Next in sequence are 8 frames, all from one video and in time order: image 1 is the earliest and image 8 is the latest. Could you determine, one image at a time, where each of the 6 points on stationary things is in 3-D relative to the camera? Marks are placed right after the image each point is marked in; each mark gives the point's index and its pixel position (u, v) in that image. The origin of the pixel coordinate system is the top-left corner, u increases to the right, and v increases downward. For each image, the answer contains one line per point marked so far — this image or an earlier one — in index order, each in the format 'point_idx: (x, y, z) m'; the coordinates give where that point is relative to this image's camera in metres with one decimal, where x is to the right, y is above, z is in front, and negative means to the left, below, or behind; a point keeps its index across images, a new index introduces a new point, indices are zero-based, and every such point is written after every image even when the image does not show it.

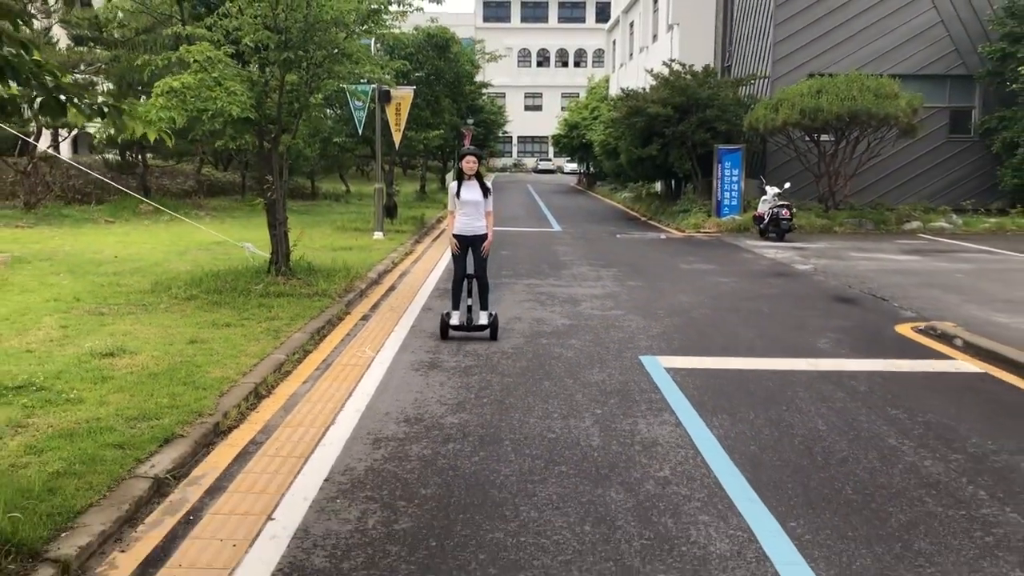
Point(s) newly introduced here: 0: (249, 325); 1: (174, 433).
0: (-2.3, -0.3, +8.5) m
1: (-1.9, -0.8, +5.5) m
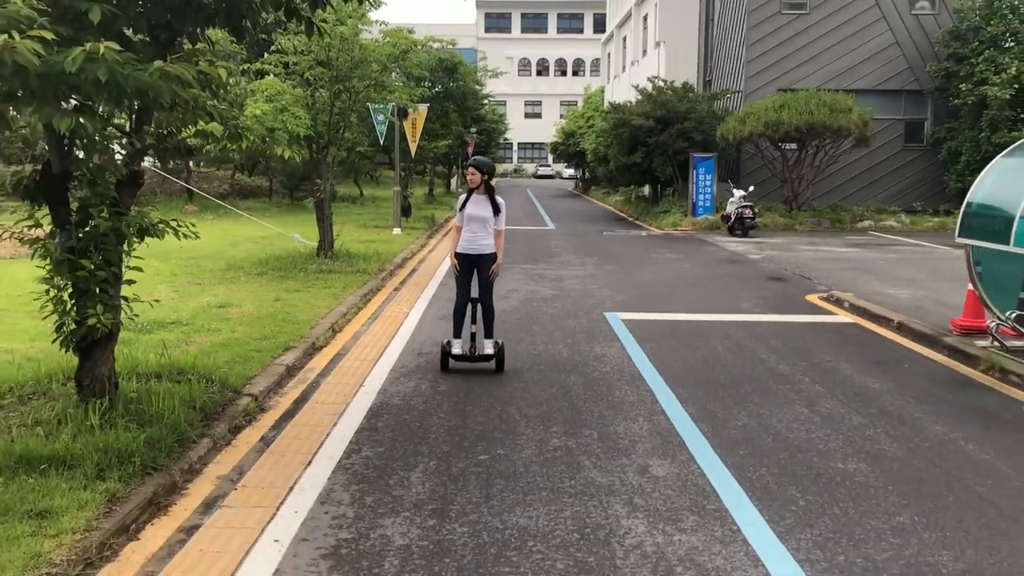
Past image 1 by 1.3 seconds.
0: (-2.4, 0.0, +11.4) m
1: (-1.9, -0.5, +8.4) m
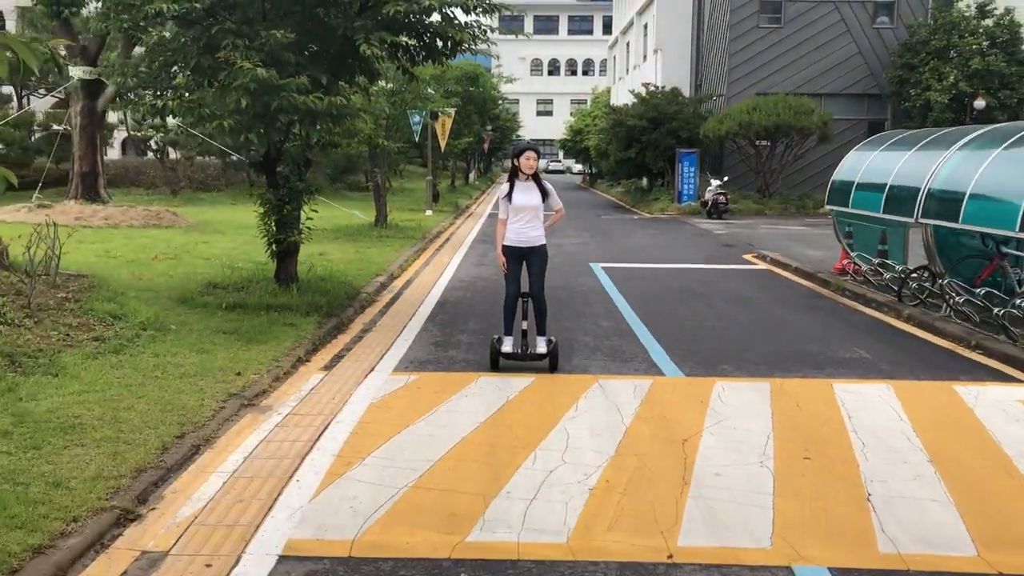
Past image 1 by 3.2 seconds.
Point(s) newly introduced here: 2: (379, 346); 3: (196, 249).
0: (-2.2, +0.7, +15.7) m
1: (-1.8, +0.2, +12.6) m
2: (-1.2, -0.5, +8.3) m
3: (-4.8, +0.6, +14.6) m
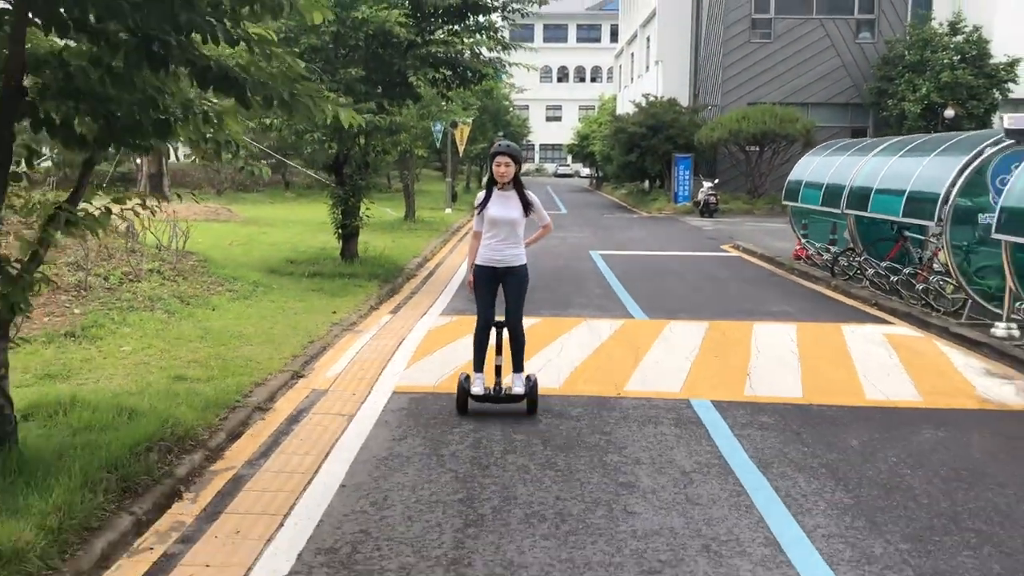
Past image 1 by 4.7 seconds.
0: (-1.9, +1.0, +18.5) m
1: (-1.6, +0.5, +15.5) m
2: (-1.0, -0.2, +11.1) m
3: (-4.6, +1.0, +17.5) m
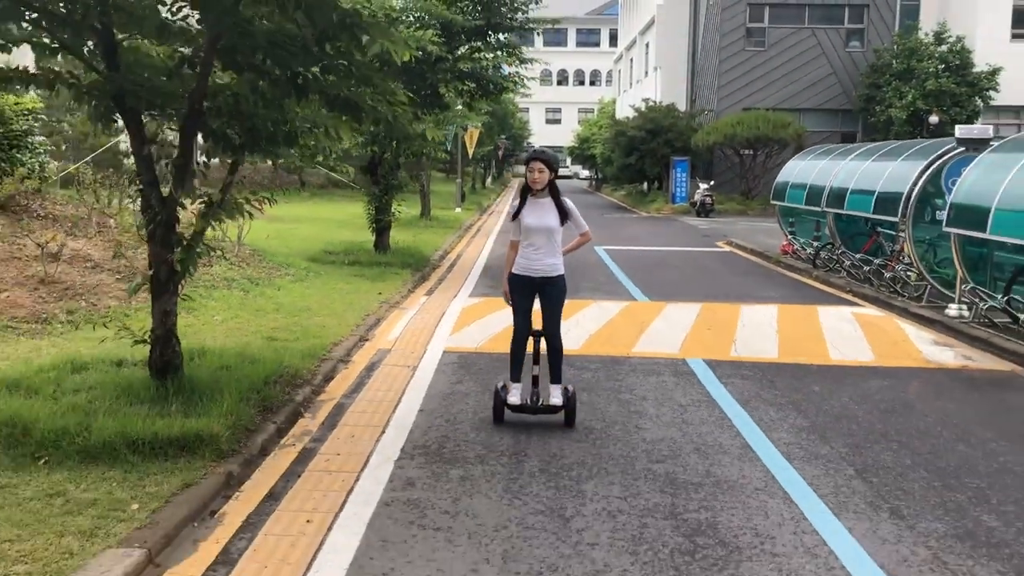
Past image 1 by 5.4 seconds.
0: (-1.7, +1.2, +20.0) m
1: (-1.3, +0.7, +17.0) m
2: (-0.8, 0.0, +12.6) m
3: (-4.4, +1.1, +19.0) m
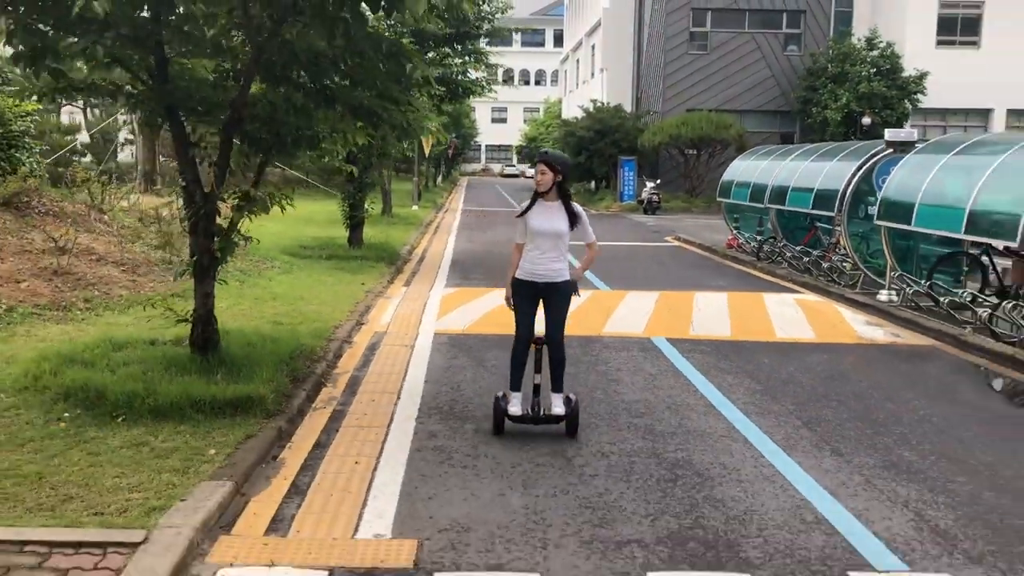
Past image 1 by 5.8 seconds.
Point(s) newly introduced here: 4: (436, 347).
0: (-2.6, +1.3, +20.8) m
1: (-2.0, +0.8, +17.8) m
2: (-1.2, +0.1, +13.5) m
3: (-5.2, +1.2, +19.6) m
4: (-0.7, -0.5, +8.5) m
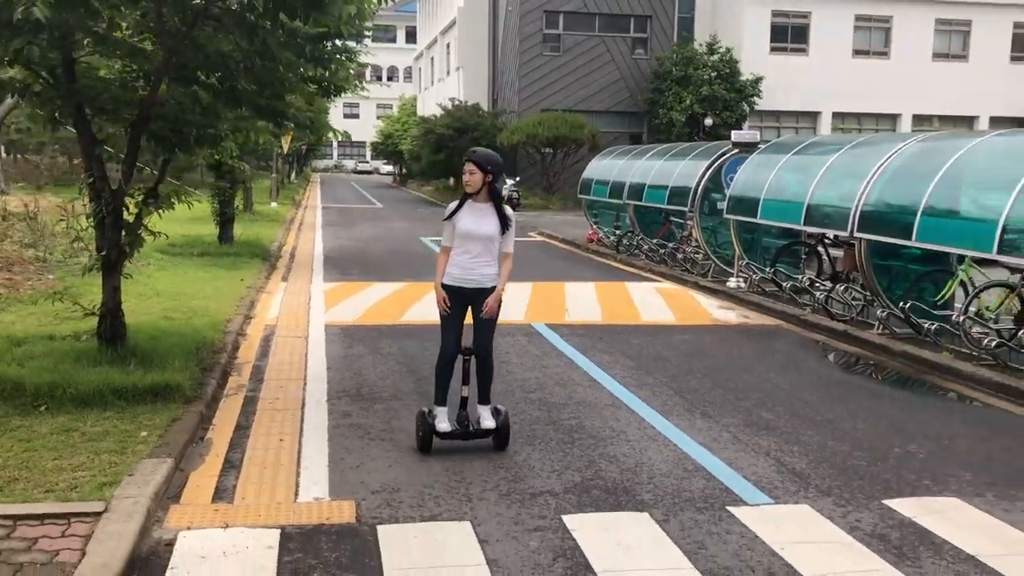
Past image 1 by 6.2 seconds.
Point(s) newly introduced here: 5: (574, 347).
0: (-5.5, +1.4, +20.7) m
1: (-4.5, +0.9, +17.8) m
2: (-3.0, +0.2, +13.7) m
3: (-7.9, +1.2, +19.1) m
4: (-1.7, -0.5, +8.9) m
5: (+0.6, -0.5, +8.8) m
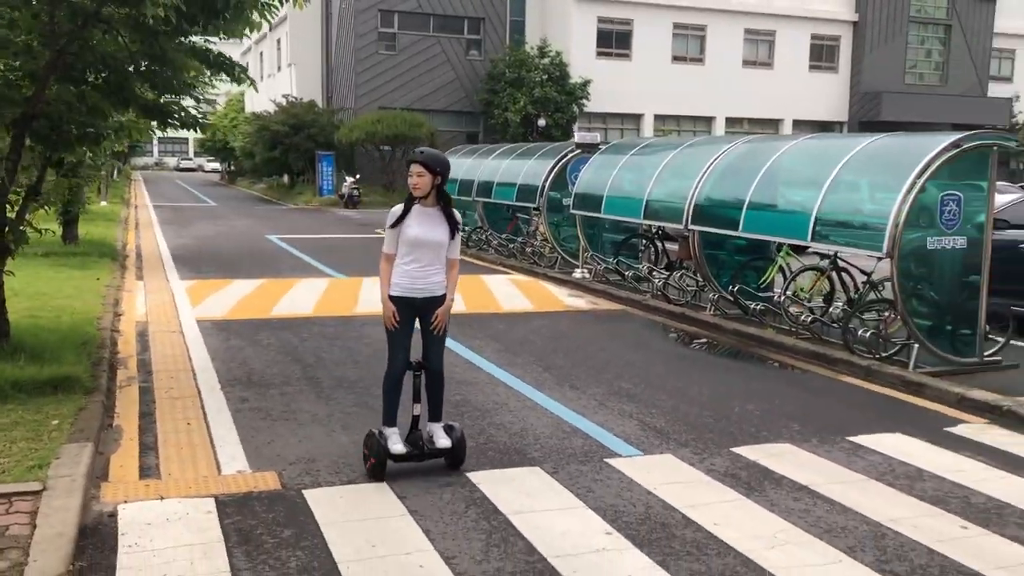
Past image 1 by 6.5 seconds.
0: (-8.8, +1.3, +20.0) m
1: (-7.3, +0.9, +17.4) m
2: (-5.1, +0.2, +13.6) m
3: (-10.9, +1.2, +18.1) m
4: (-3.0, -0.4, +9.1) m
5: (-0.7, -0.5, +9.4) m
